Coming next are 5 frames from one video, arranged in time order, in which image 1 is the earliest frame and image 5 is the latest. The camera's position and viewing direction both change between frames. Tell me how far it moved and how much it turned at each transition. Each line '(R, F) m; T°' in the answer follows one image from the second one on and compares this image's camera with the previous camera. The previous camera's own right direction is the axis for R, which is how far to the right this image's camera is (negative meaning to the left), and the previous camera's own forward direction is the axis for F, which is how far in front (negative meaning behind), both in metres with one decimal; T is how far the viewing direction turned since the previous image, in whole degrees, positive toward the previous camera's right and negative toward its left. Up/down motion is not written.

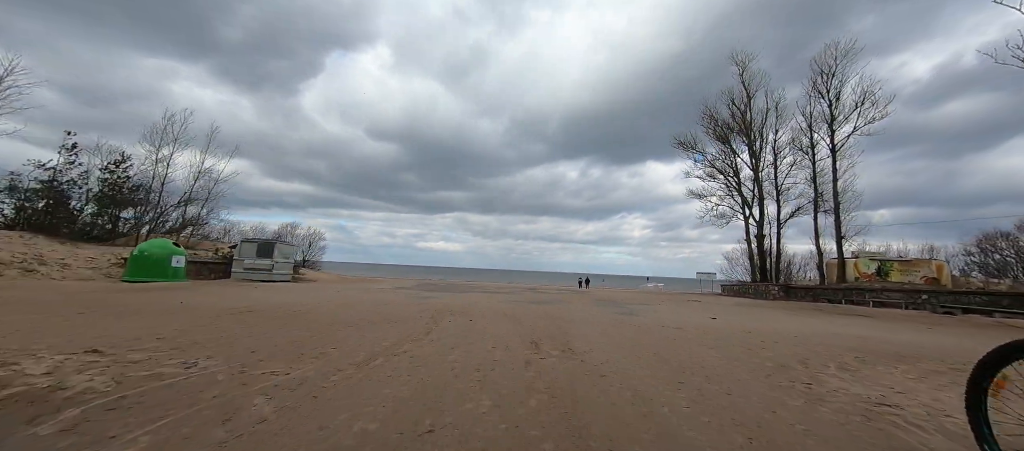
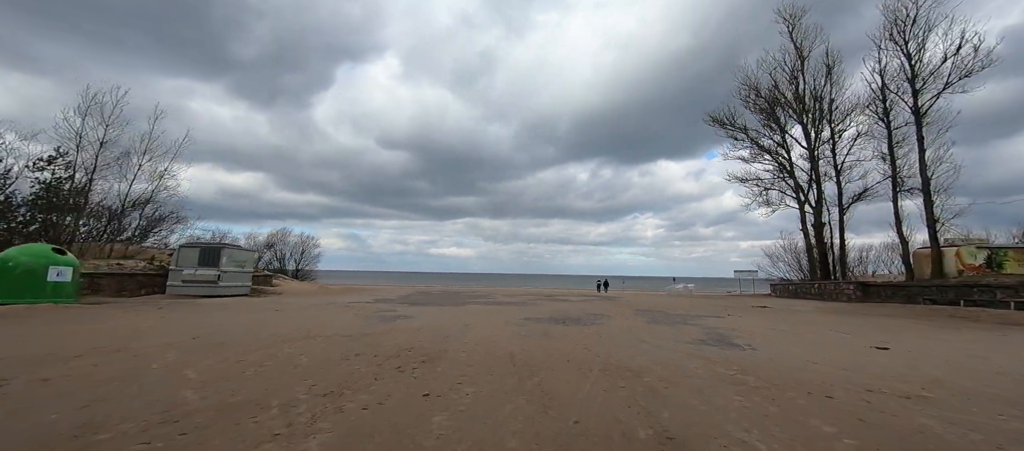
(0.0, +4.5) m; -2°
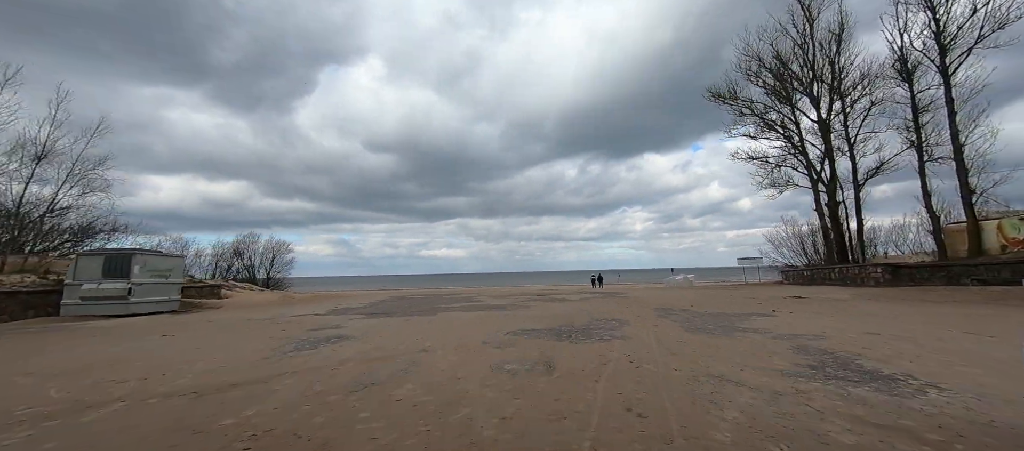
(+0.2, +2.8) m; +2°
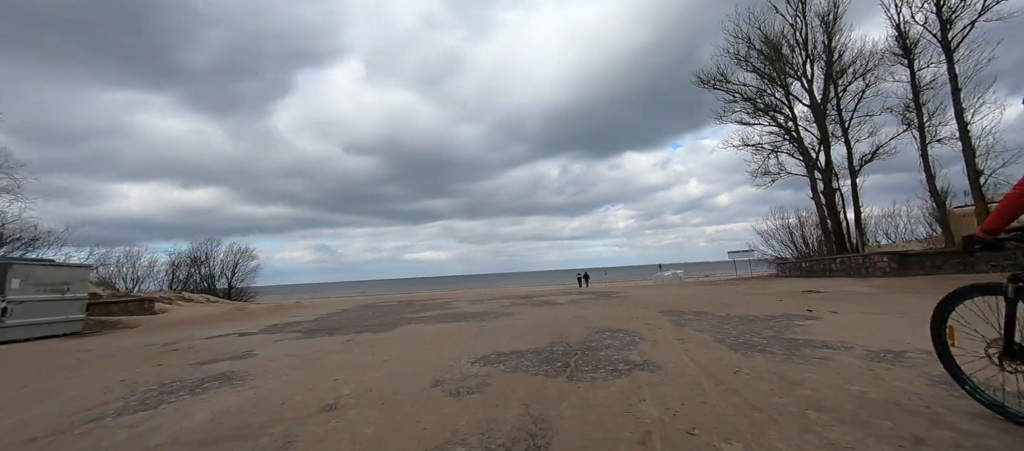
(+0.2, +2.0) m; +2°
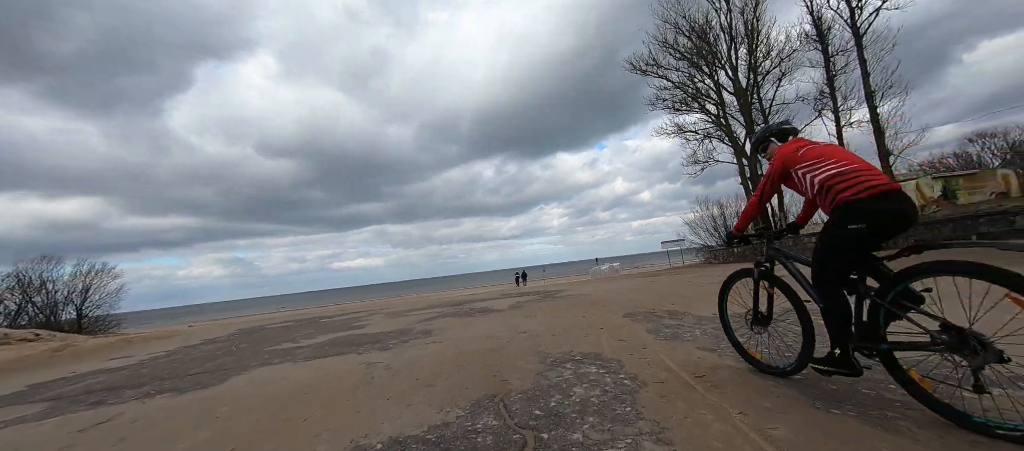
(+0.4, +2.6) m; +10°
